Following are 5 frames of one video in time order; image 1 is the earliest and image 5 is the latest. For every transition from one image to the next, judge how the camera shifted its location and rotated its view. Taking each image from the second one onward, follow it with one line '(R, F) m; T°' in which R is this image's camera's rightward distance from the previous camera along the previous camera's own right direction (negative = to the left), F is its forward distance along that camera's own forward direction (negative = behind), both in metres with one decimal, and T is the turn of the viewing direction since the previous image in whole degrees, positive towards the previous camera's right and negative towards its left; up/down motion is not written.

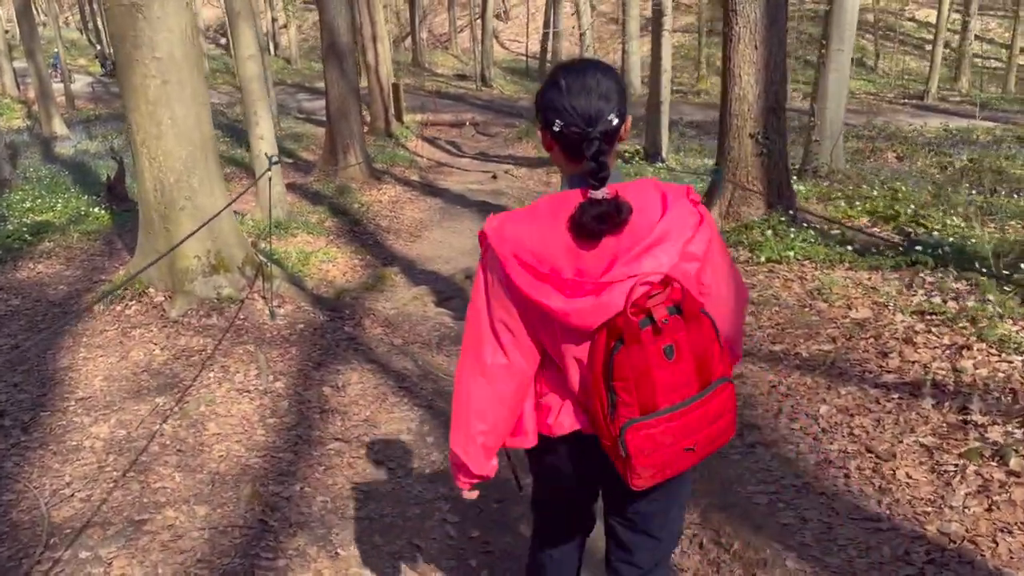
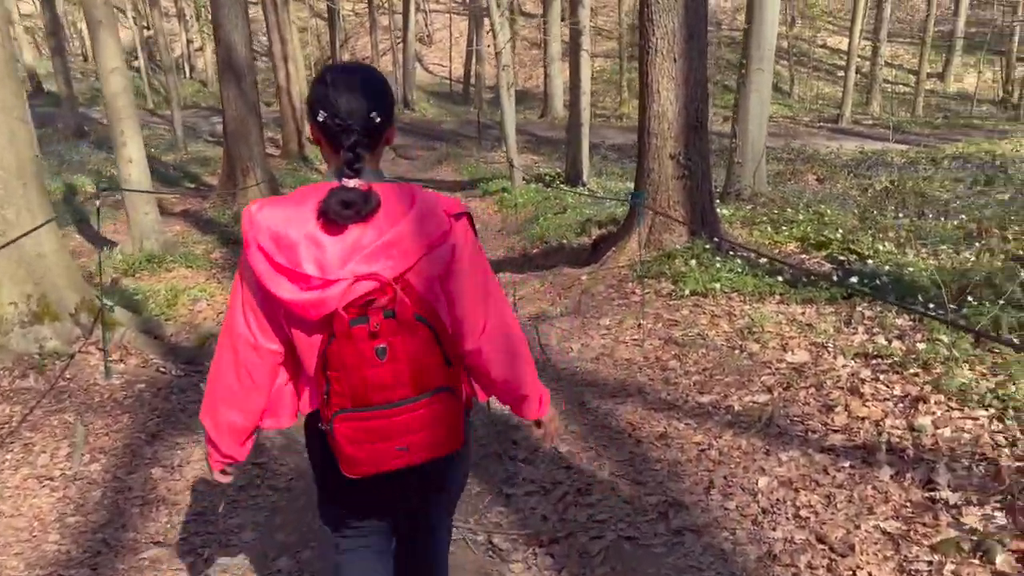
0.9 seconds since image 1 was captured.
(+0.3, +1.0) m; +5°
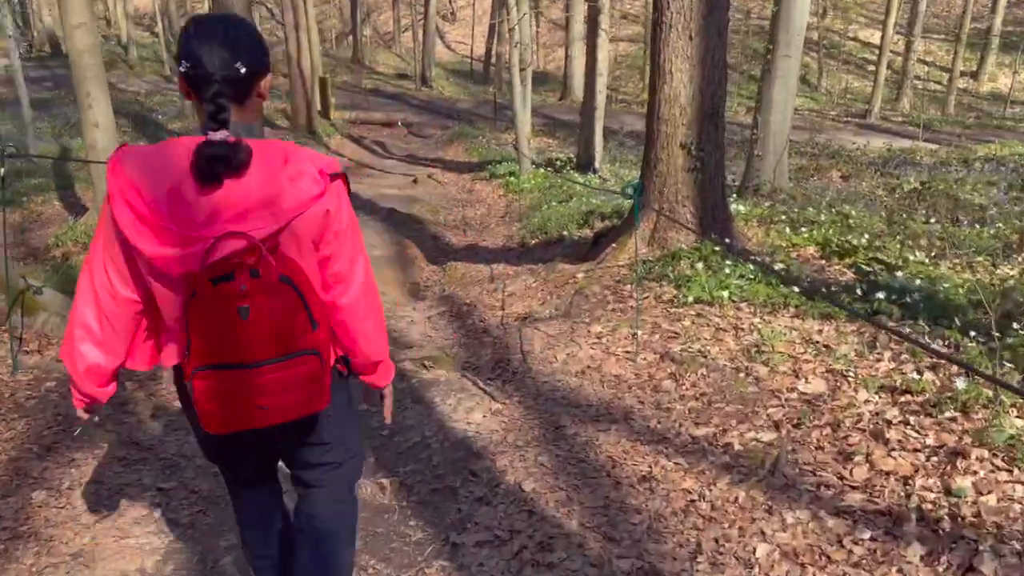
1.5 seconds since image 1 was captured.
(+0.3, +0.8) m; -1°
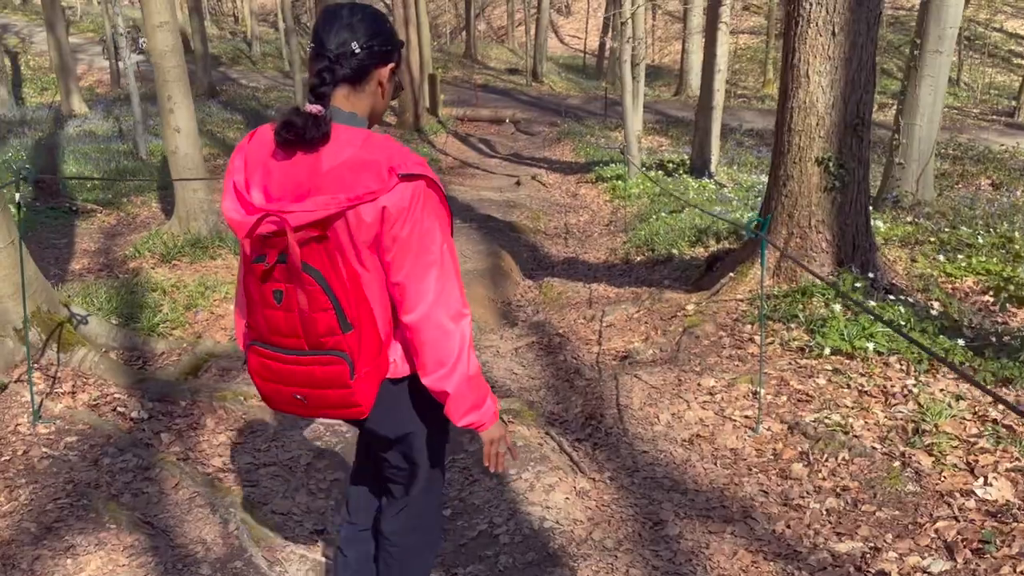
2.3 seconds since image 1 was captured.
(+0.1, +1.0) m; -7°
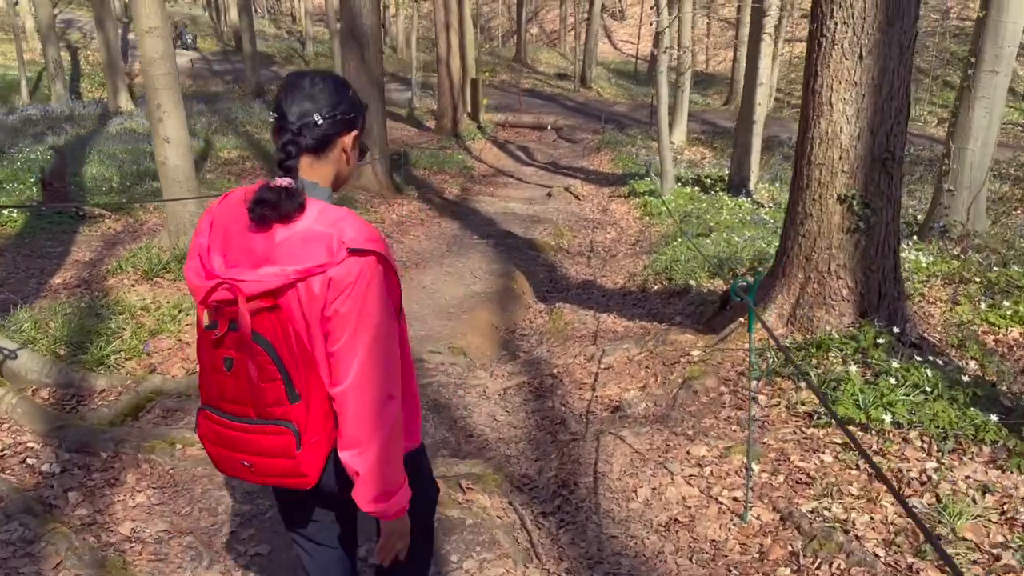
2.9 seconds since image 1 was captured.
(+0.5, +0.6) m; -3°
